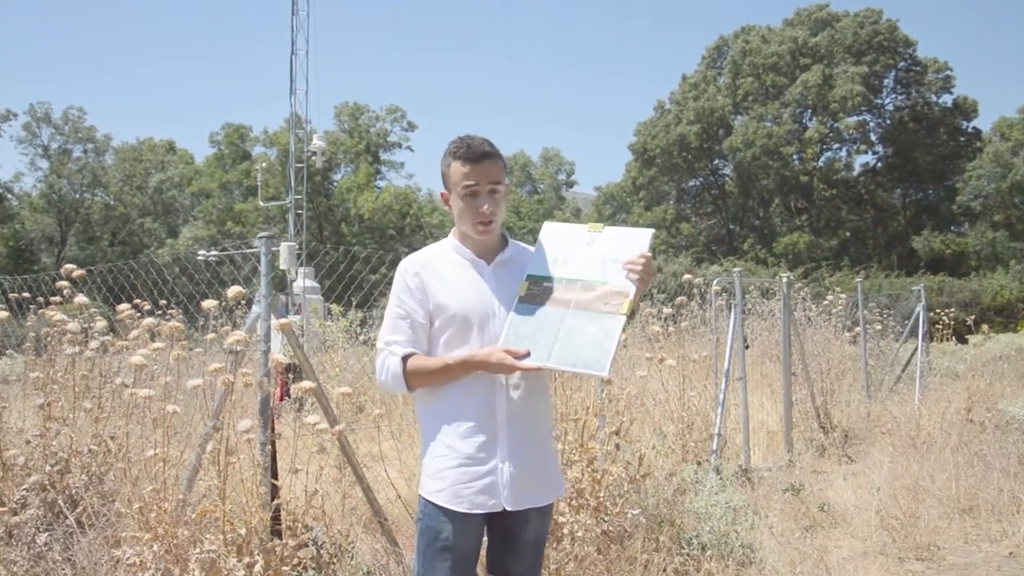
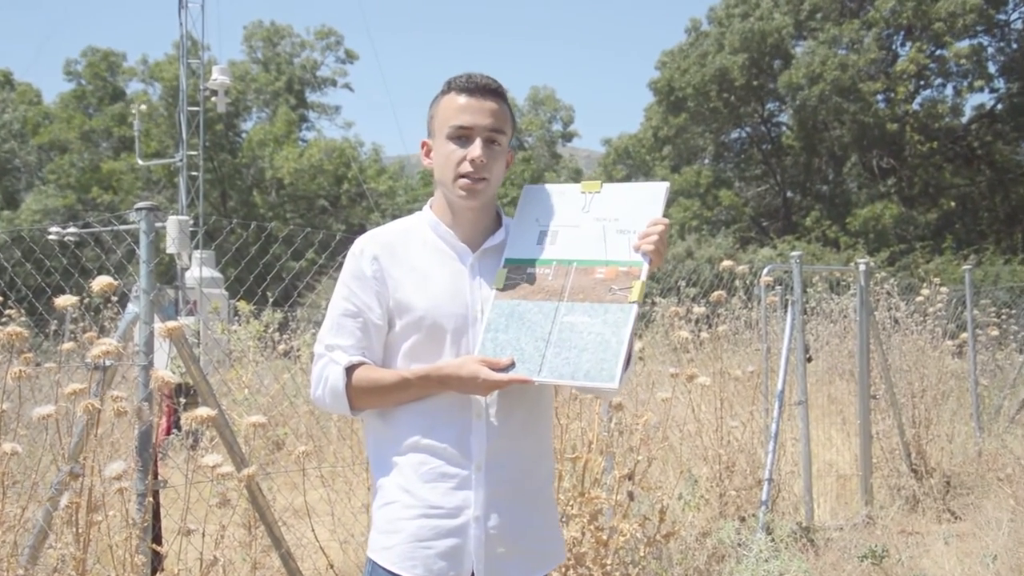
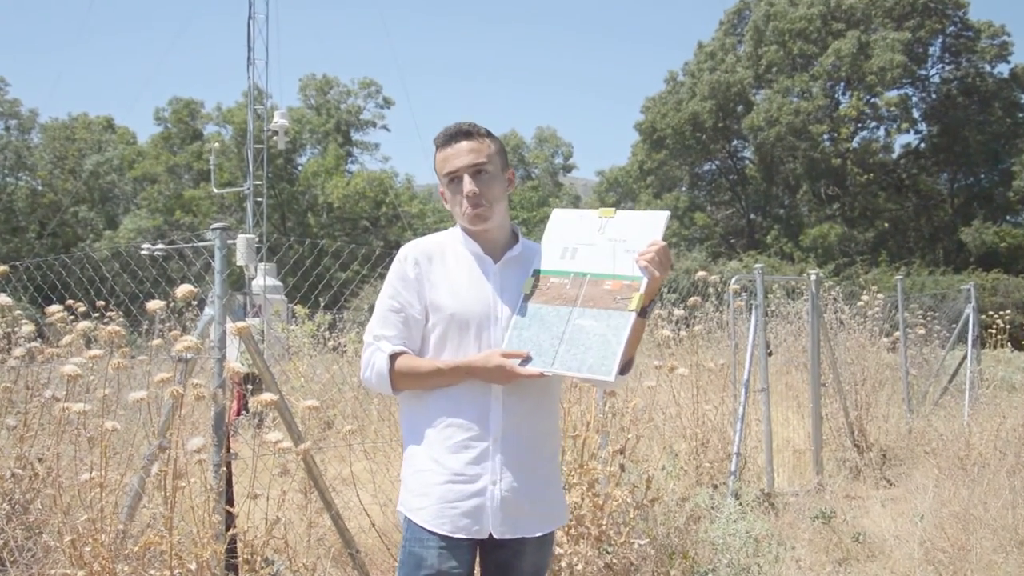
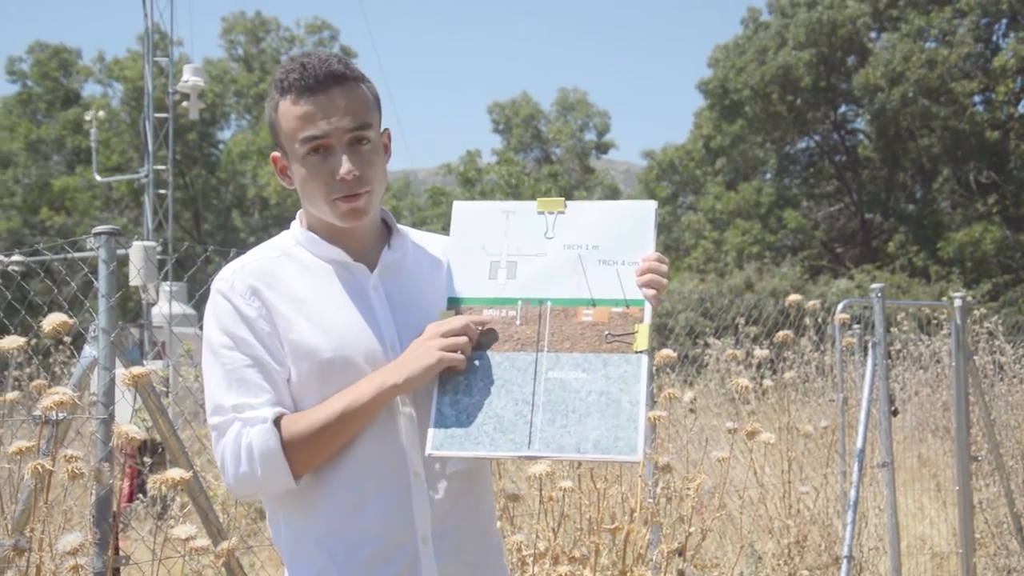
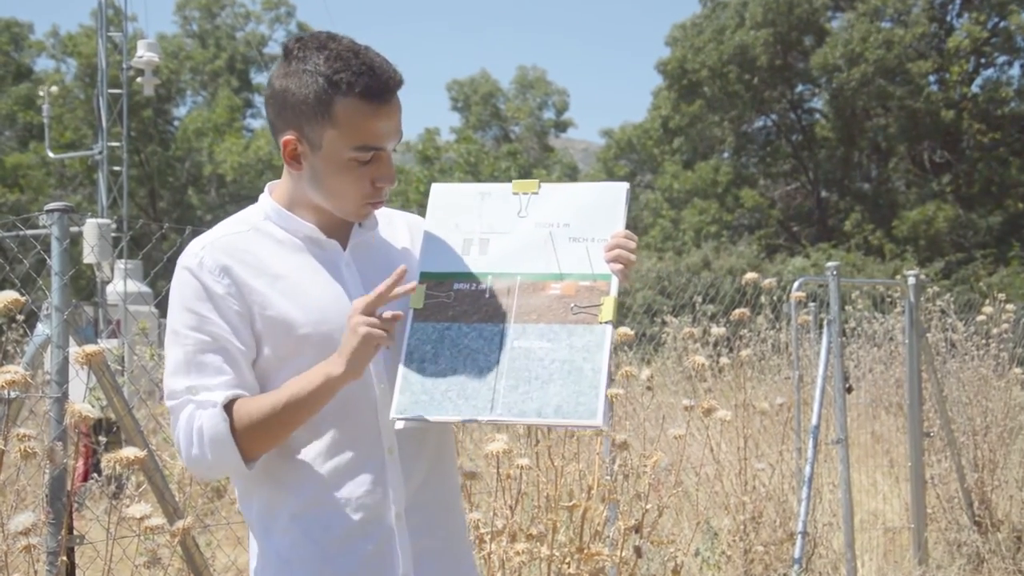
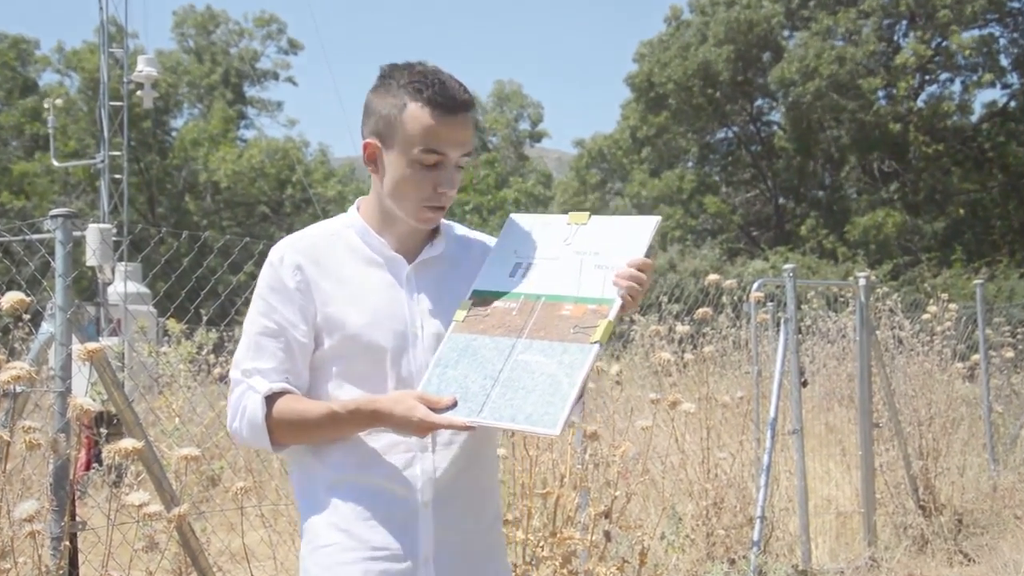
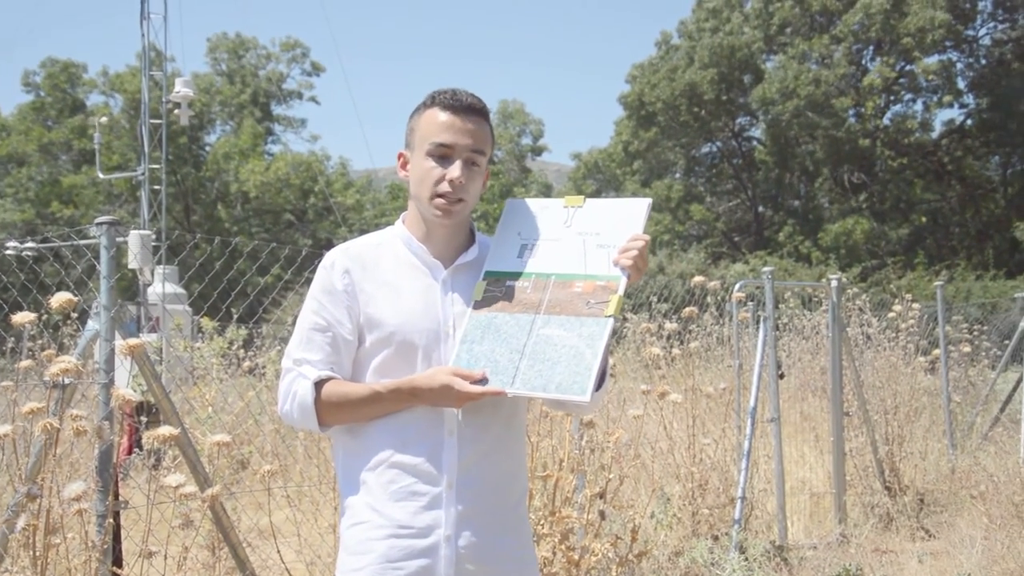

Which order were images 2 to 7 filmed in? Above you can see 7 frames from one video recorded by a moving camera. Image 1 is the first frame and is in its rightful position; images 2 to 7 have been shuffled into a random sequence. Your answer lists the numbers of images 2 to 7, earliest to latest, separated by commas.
3, 2, 7, 6, 5, 4
